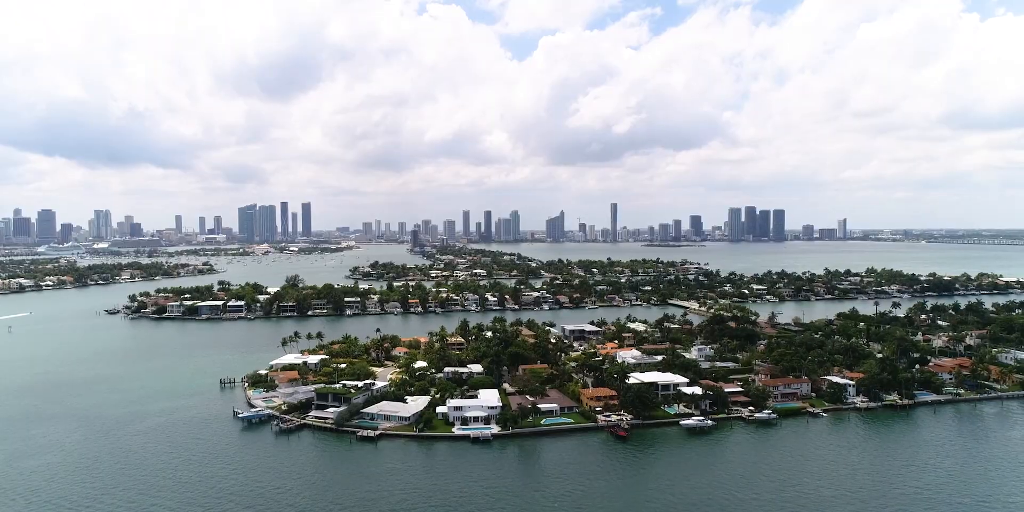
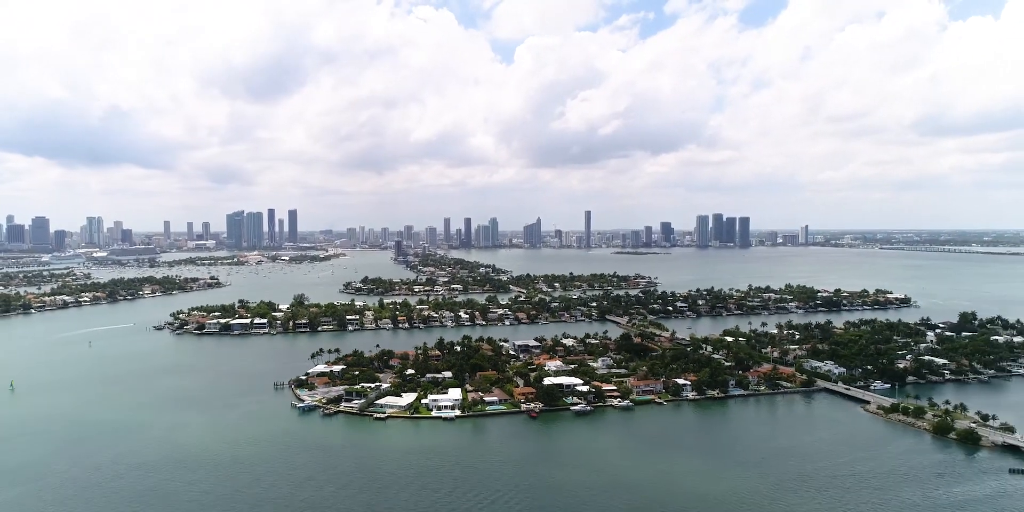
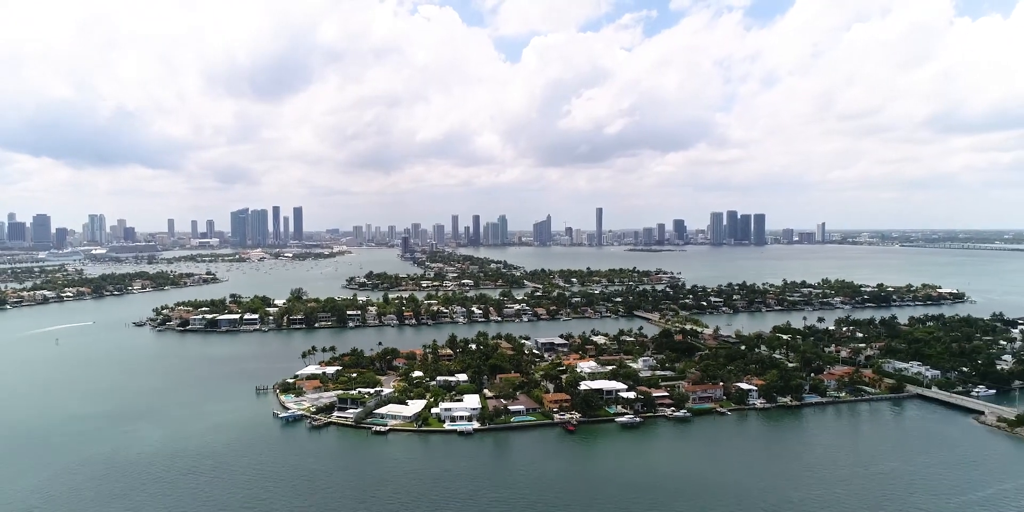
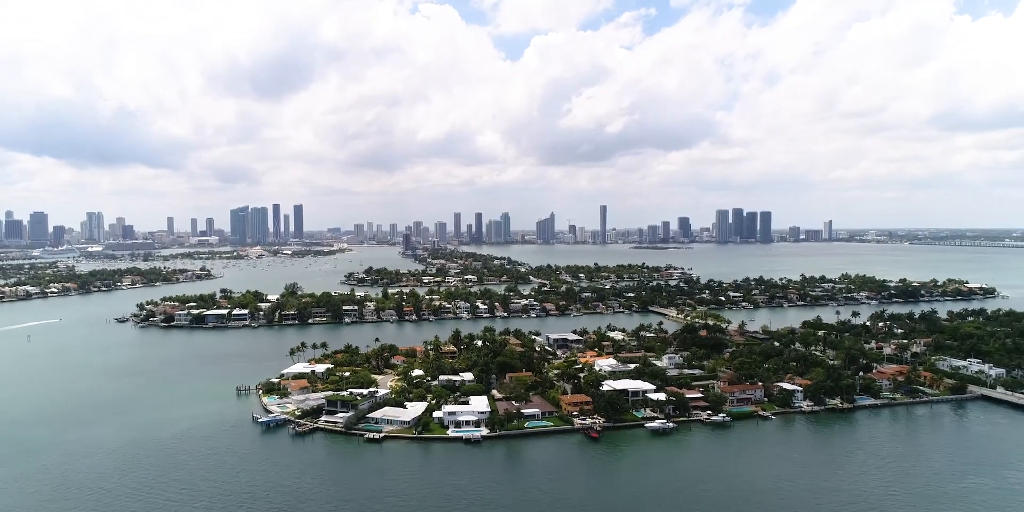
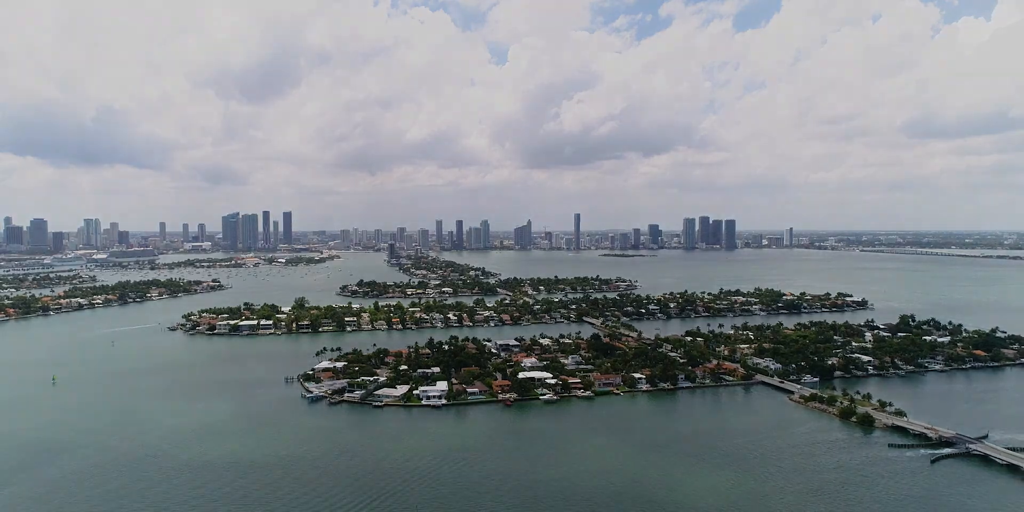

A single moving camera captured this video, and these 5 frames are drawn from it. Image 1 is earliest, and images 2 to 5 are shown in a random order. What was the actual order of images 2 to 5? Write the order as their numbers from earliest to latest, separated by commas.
4, 3, 2, 5
